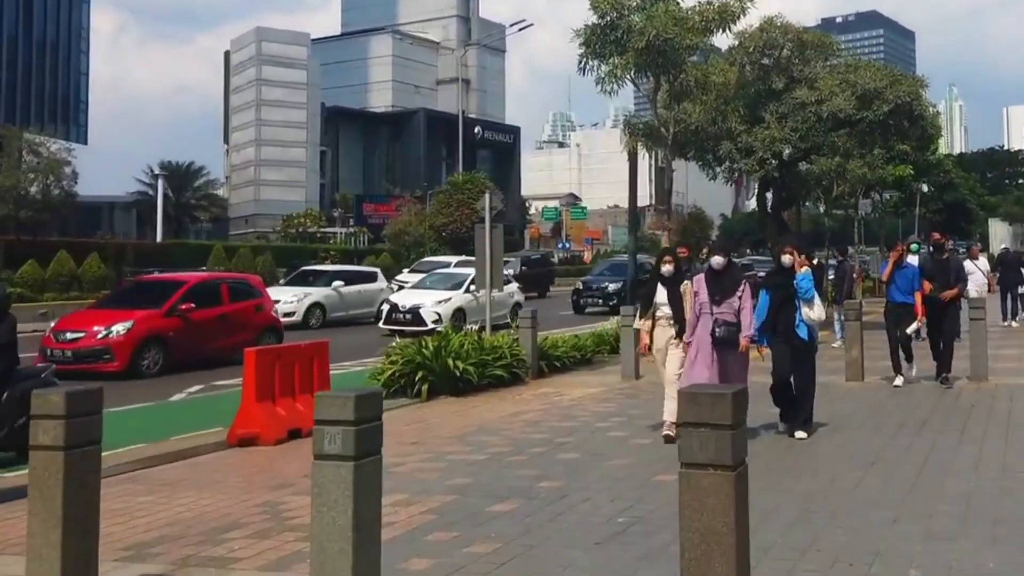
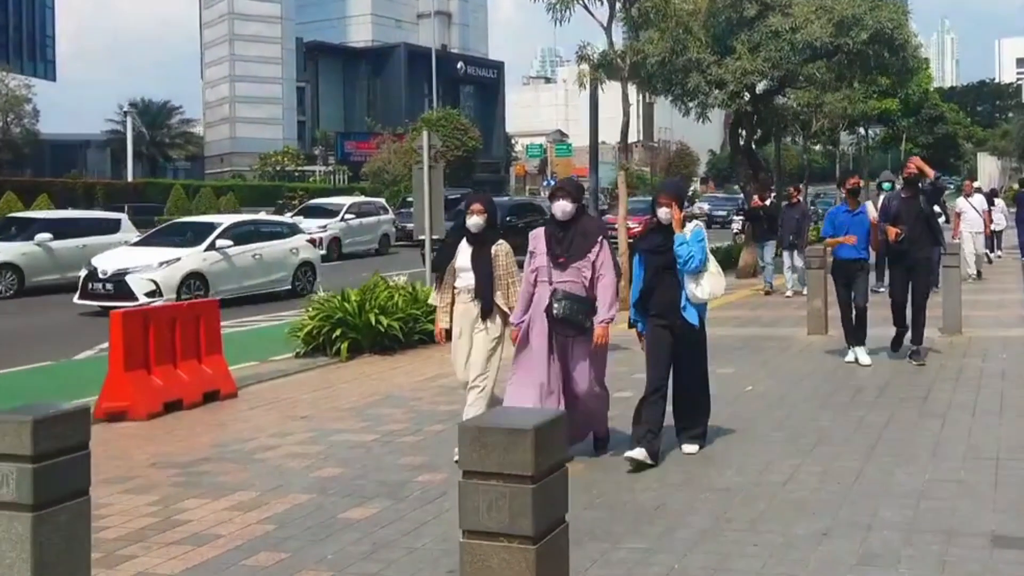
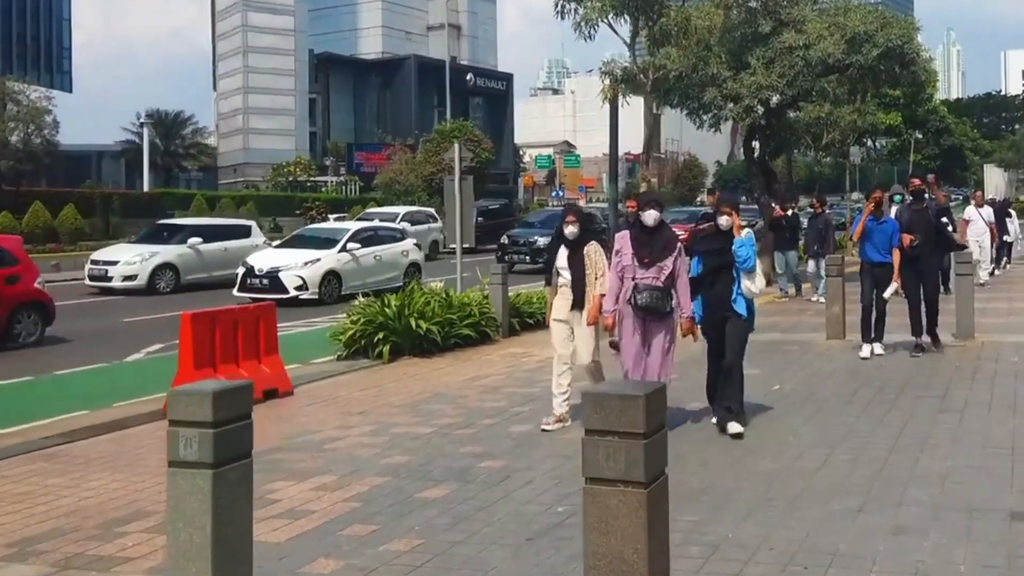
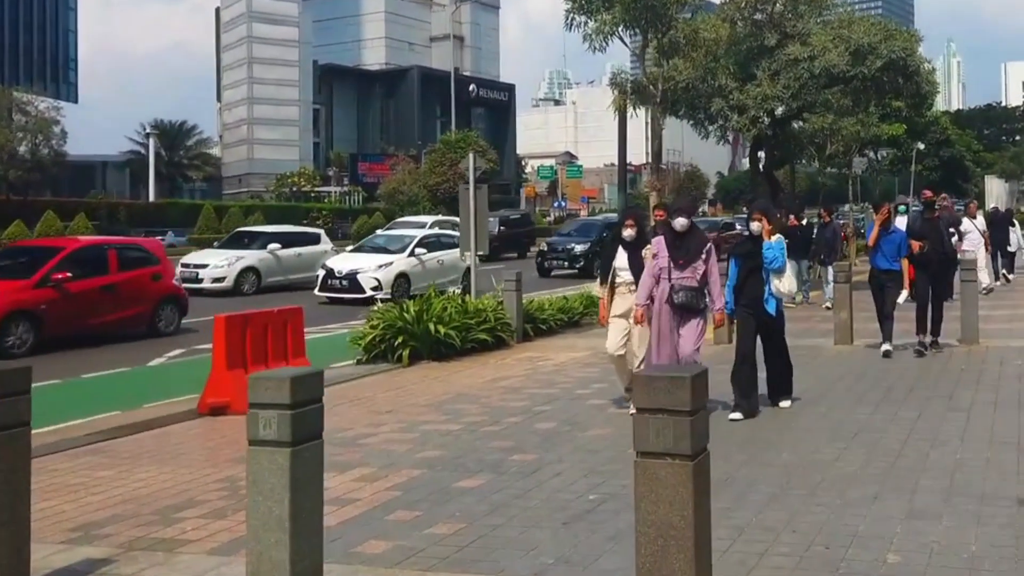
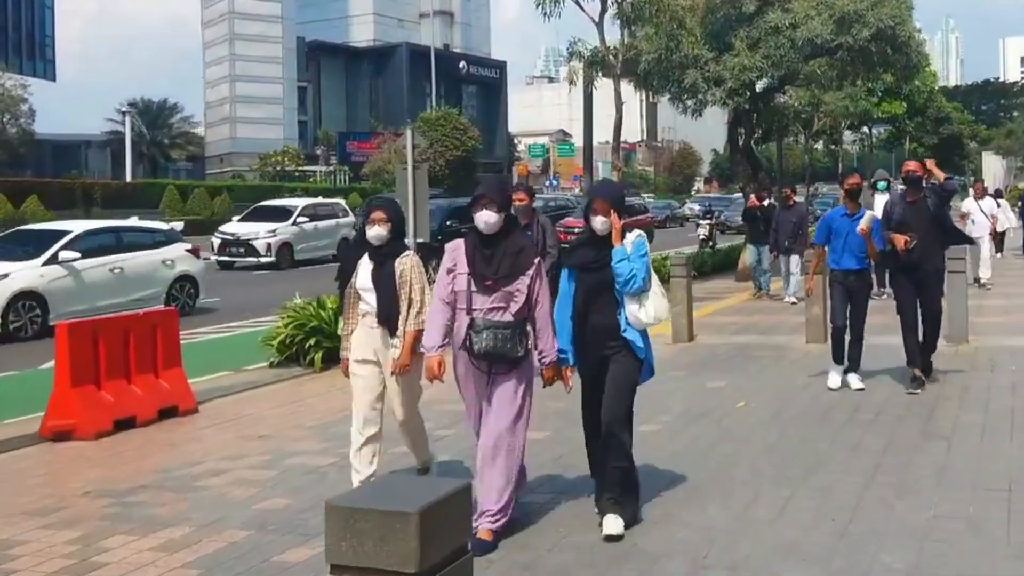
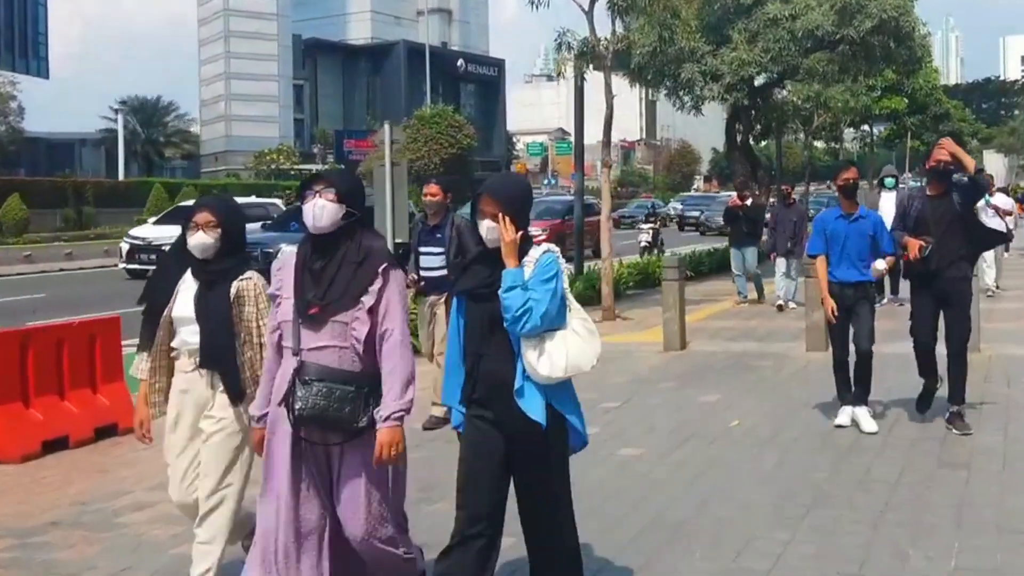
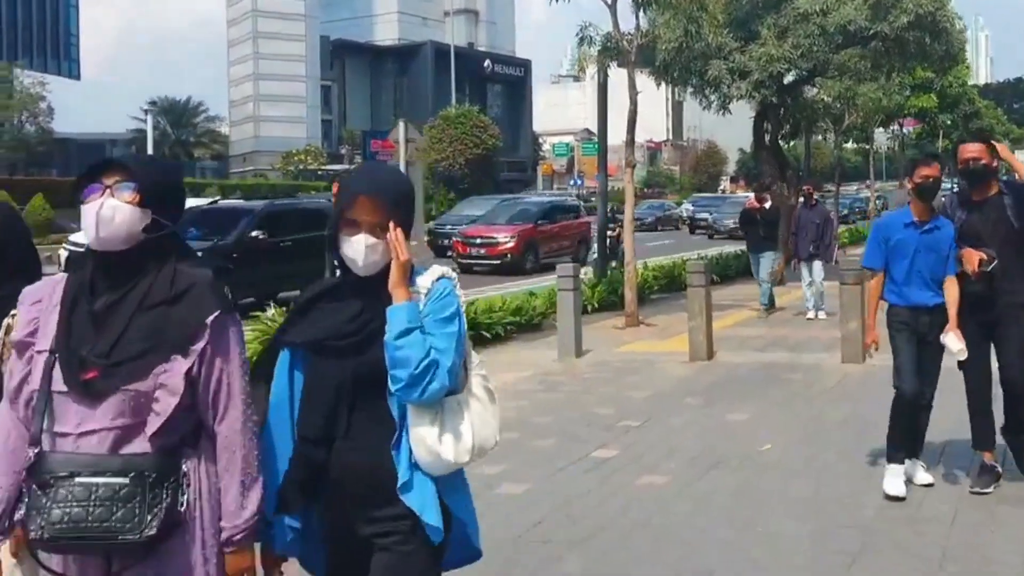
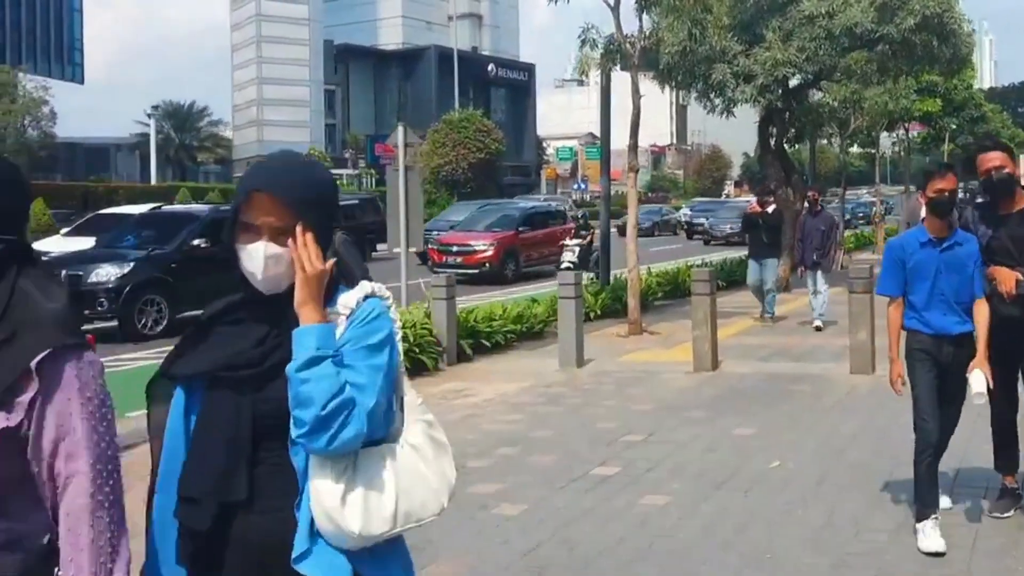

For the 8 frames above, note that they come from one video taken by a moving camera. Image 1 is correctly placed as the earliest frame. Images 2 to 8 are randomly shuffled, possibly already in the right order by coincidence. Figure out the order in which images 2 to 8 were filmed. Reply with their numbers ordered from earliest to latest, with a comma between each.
4, 3, 2, 5, 6, 7, 8
